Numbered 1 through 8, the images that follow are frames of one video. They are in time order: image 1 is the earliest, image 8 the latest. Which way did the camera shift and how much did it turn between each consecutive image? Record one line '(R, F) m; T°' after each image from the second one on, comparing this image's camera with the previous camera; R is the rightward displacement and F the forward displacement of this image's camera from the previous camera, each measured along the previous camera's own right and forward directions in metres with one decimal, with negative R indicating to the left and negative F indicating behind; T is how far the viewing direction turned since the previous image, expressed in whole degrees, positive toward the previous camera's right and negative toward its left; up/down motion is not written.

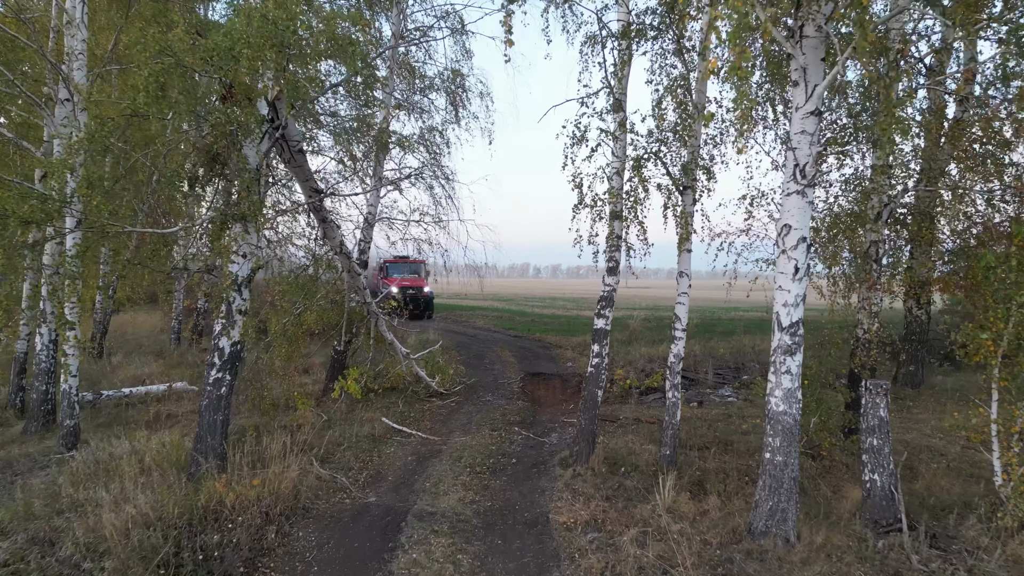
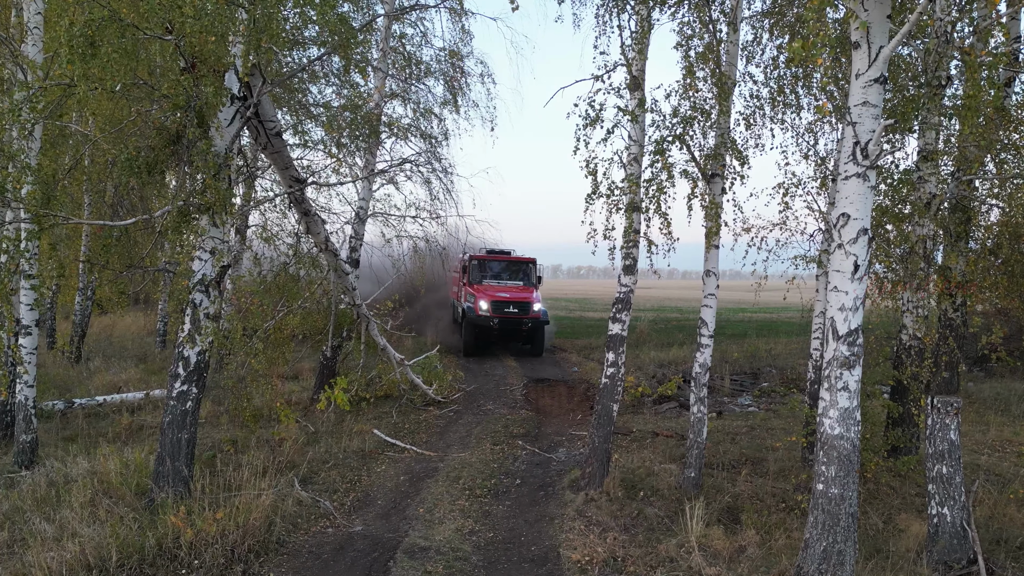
(0.0, +0.7) m; 0°
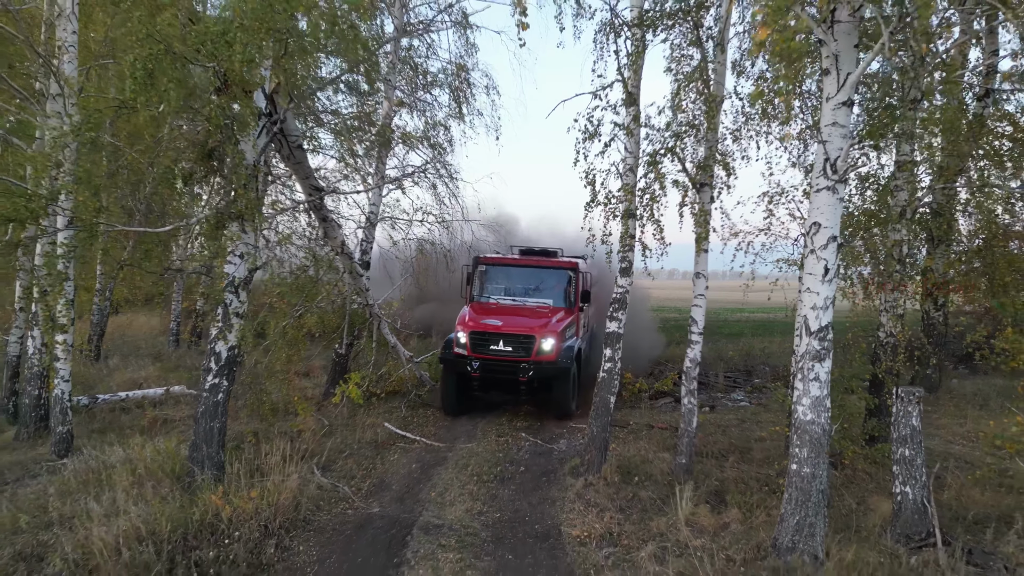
(0.0, -0.5) m; 0°
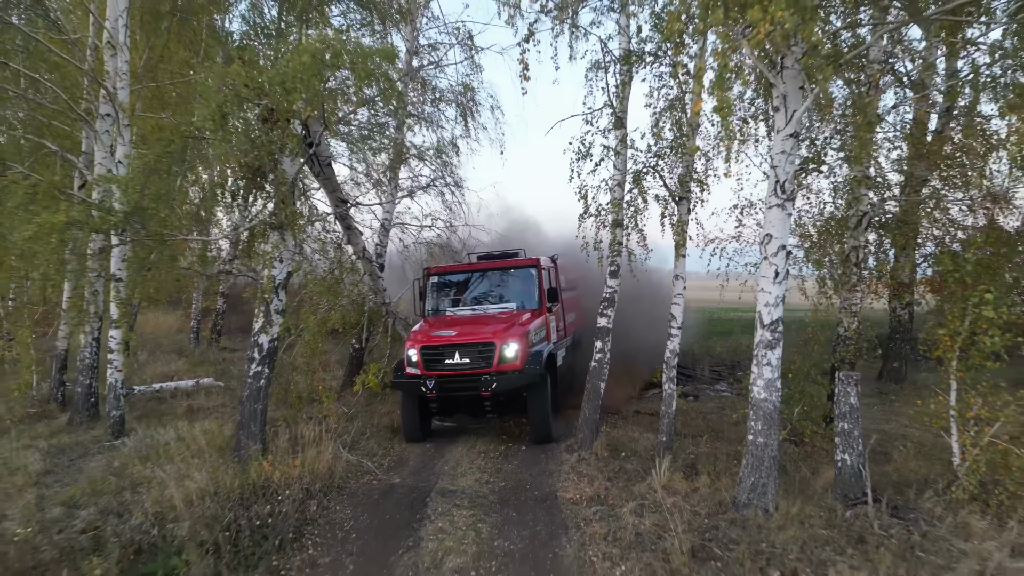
(0.0, -0.9) m; 0°
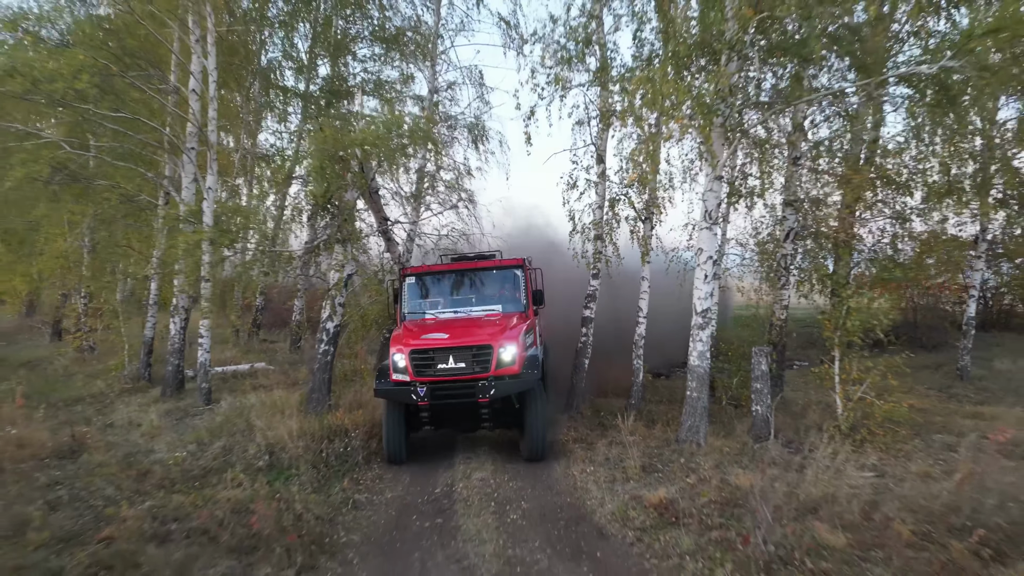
(0.0, -2.1) m; 0°
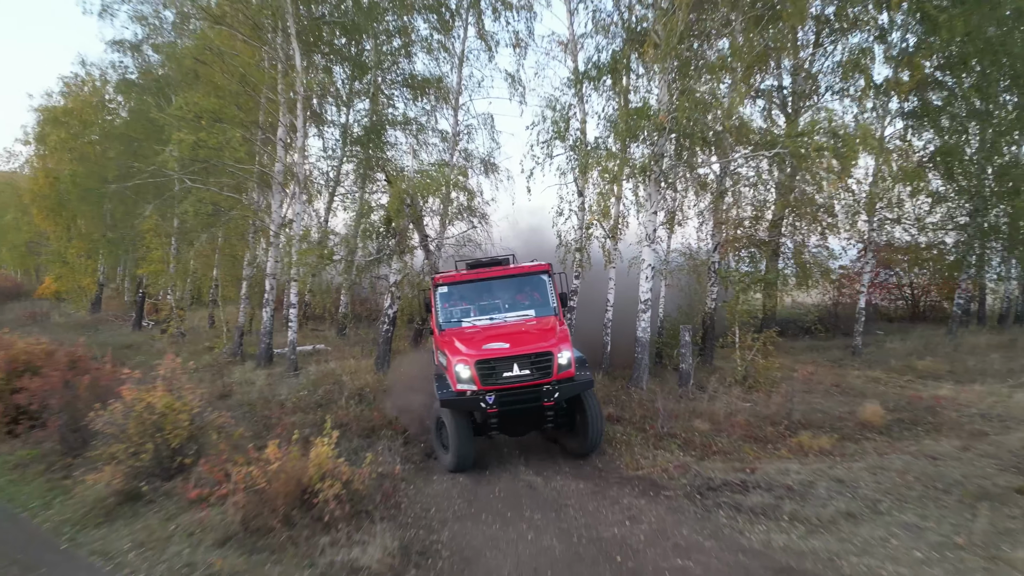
(-0.1, -3.7) m; 0°
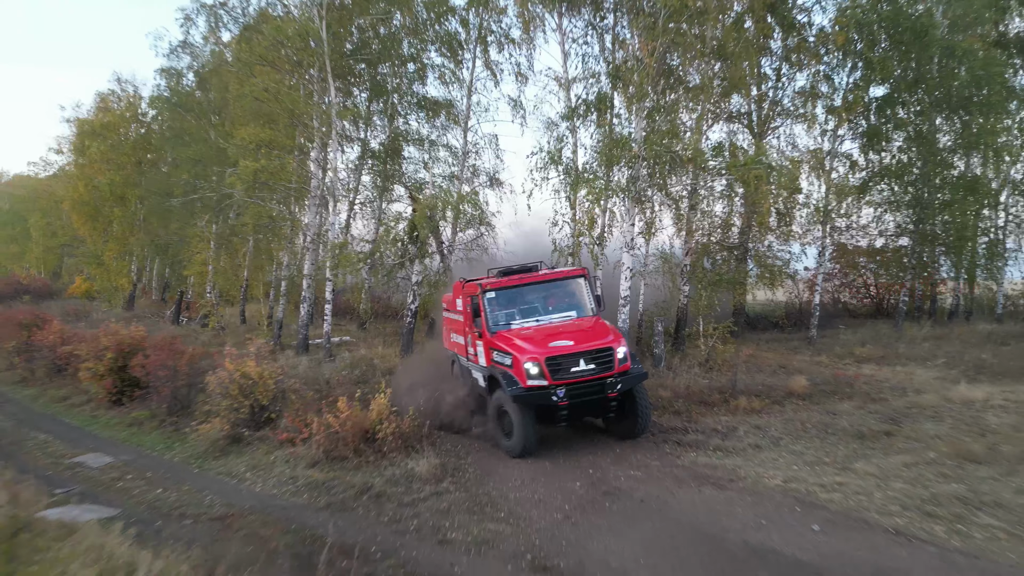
(0.0, -2.4) m; 0°
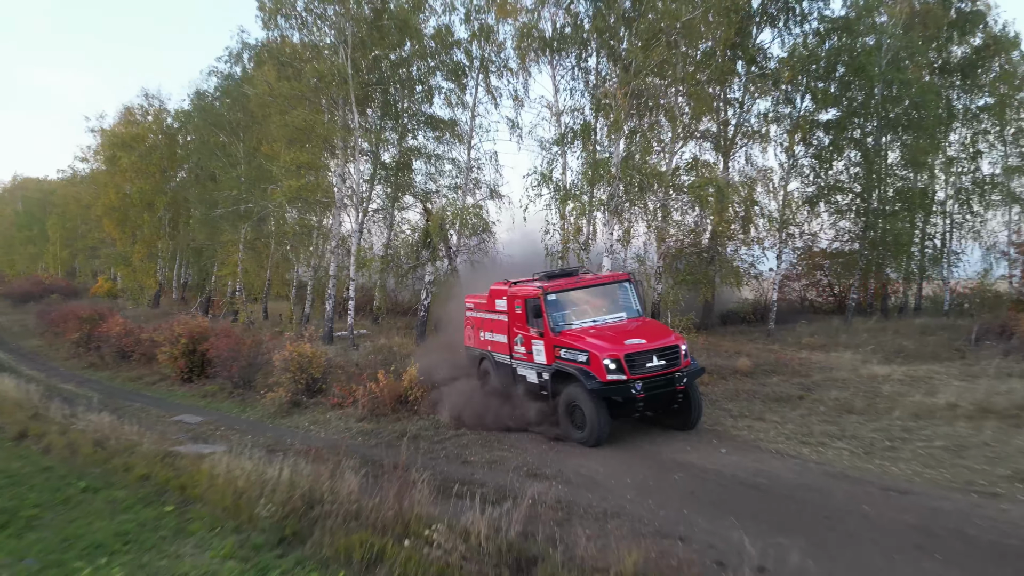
(-0.1, -2.6) m; 0°
